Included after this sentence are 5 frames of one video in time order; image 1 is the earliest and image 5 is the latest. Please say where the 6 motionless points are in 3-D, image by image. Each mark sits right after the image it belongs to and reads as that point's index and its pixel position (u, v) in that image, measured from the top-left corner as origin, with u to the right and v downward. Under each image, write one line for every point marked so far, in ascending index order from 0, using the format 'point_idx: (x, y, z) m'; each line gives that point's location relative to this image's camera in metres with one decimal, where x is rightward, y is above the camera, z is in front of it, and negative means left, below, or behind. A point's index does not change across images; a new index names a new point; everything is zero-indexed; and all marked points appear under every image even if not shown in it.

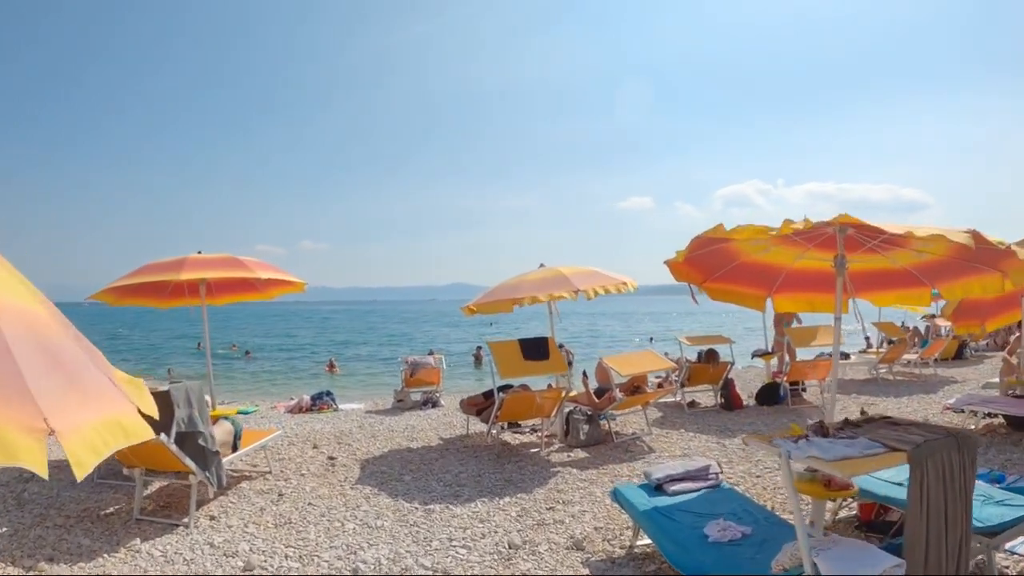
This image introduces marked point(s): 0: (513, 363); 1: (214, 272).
0: (0.0, -0.8, +6.4) m
1: (-2.9, +0.1, +5.9) m
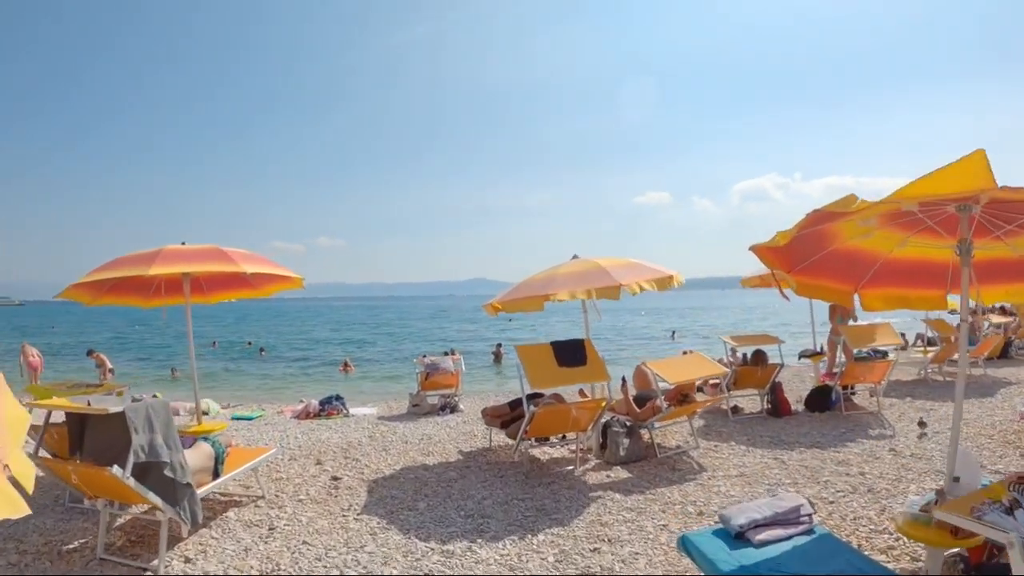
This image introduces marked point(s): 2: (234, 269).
0: (+0.3, -0.8, +5.5) m
1: (-2.6, +0.2, +5.0) m
2: (-2.3, +0.2, +5.0) m
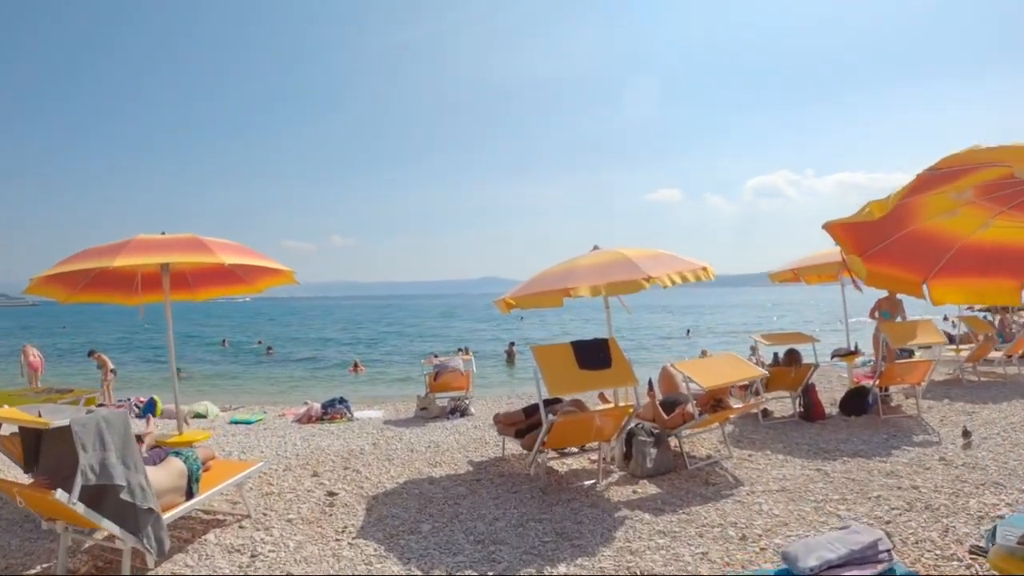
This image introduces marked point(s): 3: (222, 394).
0: (+0.4, -0.7, +4.8) m
1: (-2.5, +0.2, +4.4) m
2: (-2.2, +0.2, +4.4) m
3: (-6.5, -2.4, +13.7) m
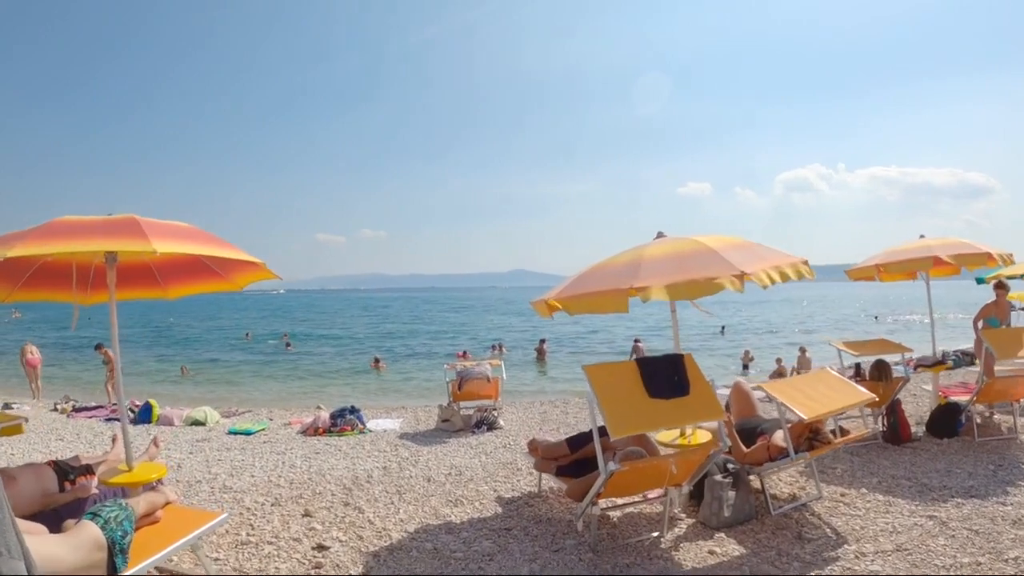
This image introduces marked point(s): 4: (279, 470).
0: (+0.7, -0.7, +3.6) m
1: (-2.2, +0.3, +3.3) m
2: (-1.9, +0.2, +3.3) m
3: (-5.8, -2.3, +12.8) m
4: (-2.3, -1.8, +6.1) m
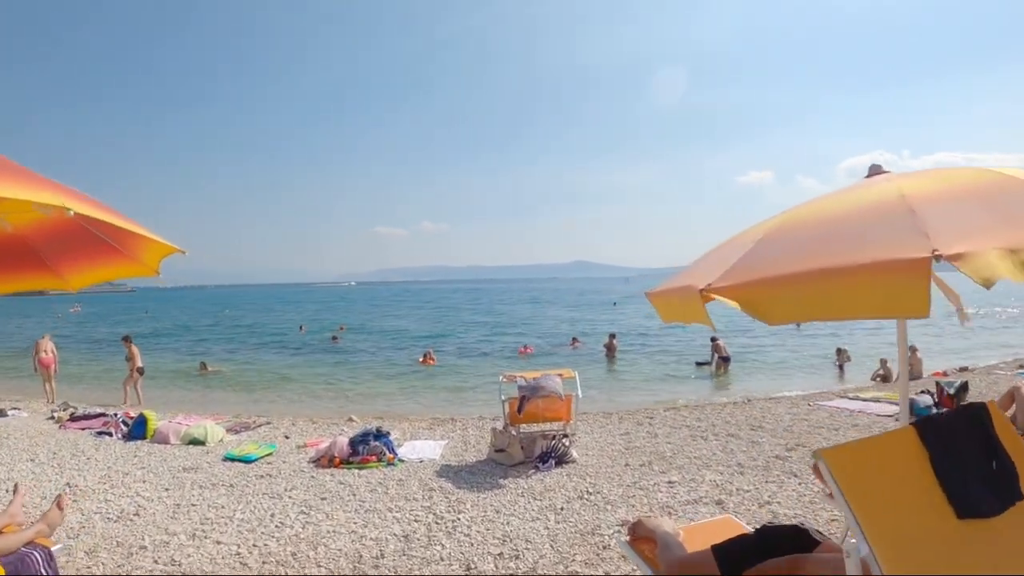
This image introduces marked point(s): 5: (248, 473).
0: (+1.0, -0.6, +1.5) m
1: (-2.0, +0.3, +1.4) m
2: (-1.6, +0.3, +1.4) m
3: (-4.6, -2.1, +11.3) m
4: (-1.7, -1.7, +4.3) m
5: (-2.5, -1.7, +5.8) m
